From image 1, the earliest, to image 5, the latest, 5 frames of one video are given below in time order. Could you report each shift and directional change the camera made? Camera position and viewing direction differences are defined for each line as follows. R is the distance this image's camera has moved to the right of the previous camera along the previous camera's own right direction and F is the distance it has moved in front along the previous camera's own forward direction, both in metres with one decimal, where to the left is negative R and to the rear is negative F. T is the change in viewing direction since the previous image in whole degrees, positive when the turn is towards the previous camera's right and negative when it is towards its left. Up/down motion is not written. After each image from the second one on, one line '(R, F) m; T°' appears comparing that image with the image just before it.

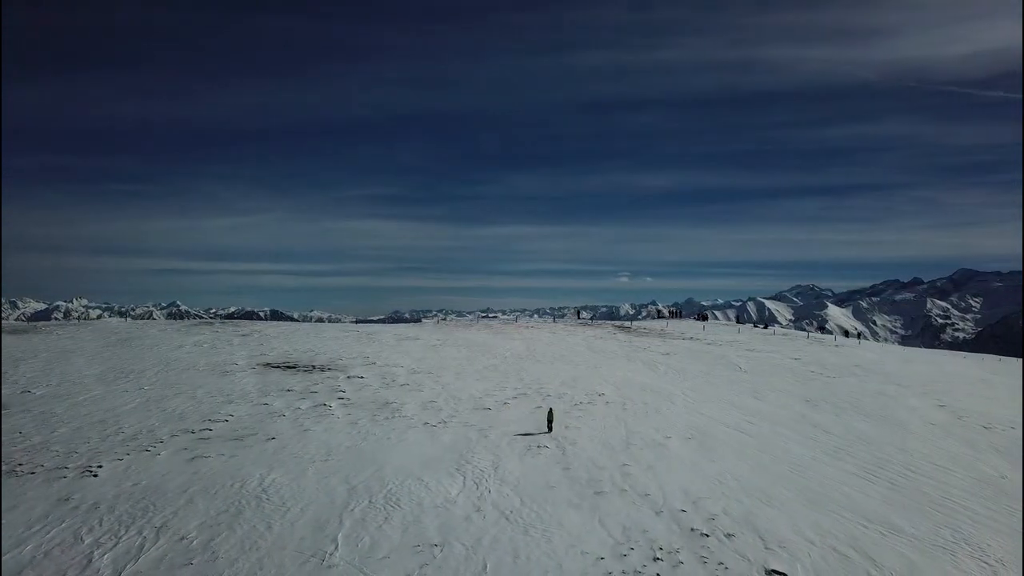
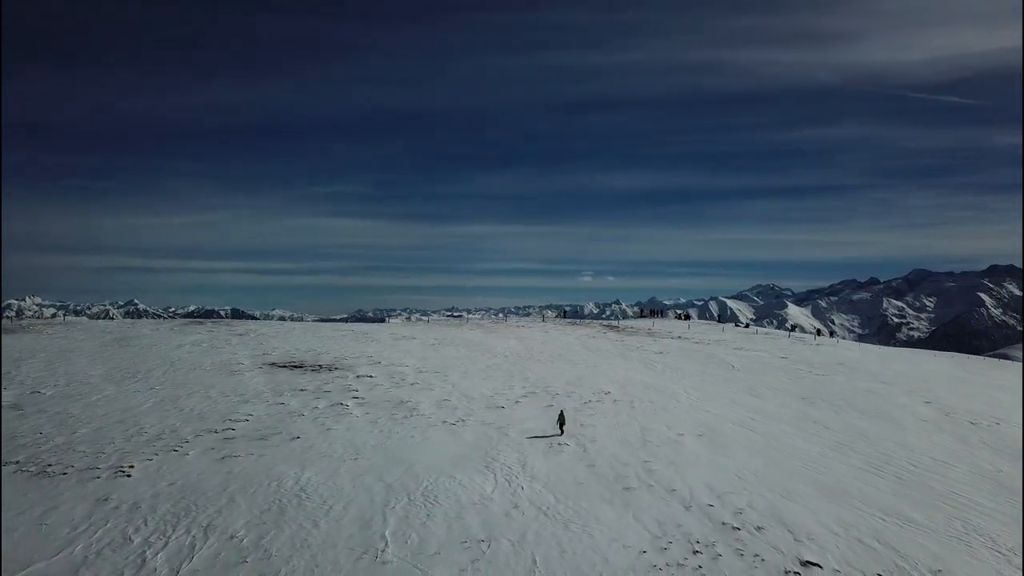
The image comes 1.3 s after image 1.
(-1.4, -0.1) m; +2°
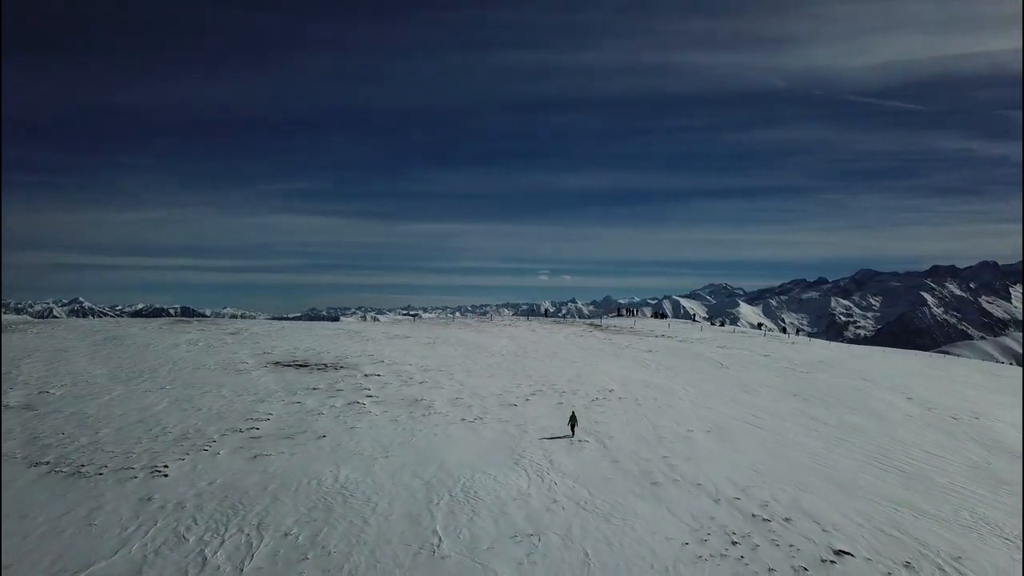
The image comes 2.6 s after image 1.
(-1.6, -0.1) m; +2°
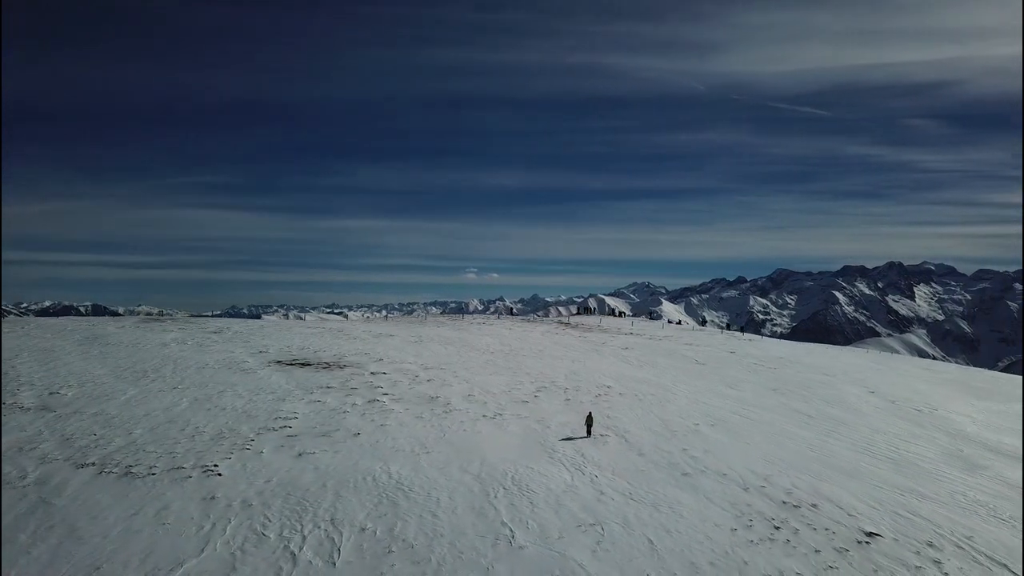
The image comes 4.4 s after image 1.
(-2.3, -0.3) m; +4°
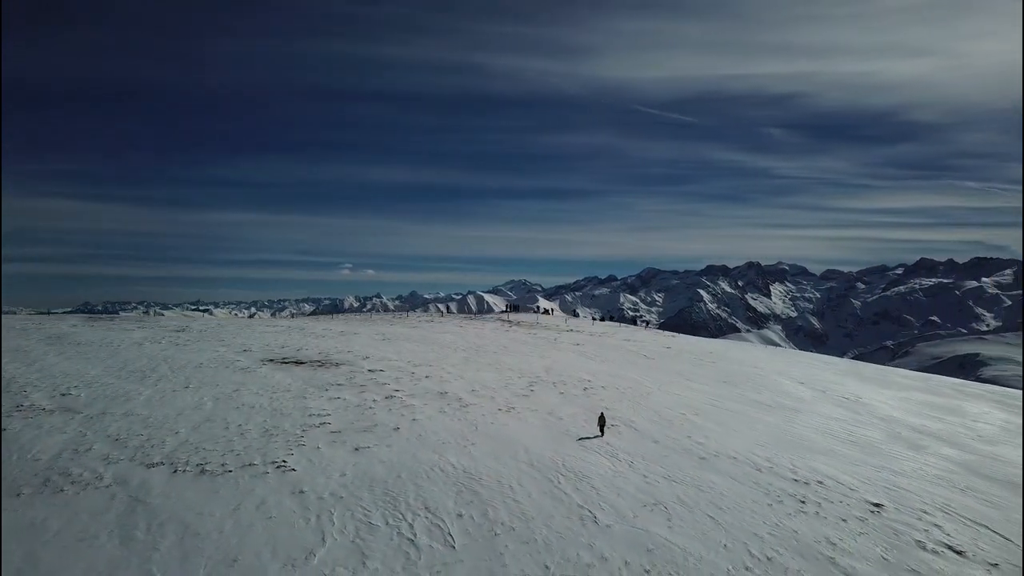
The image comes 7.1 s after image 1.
(-3.4, -0.7) m; +7°
